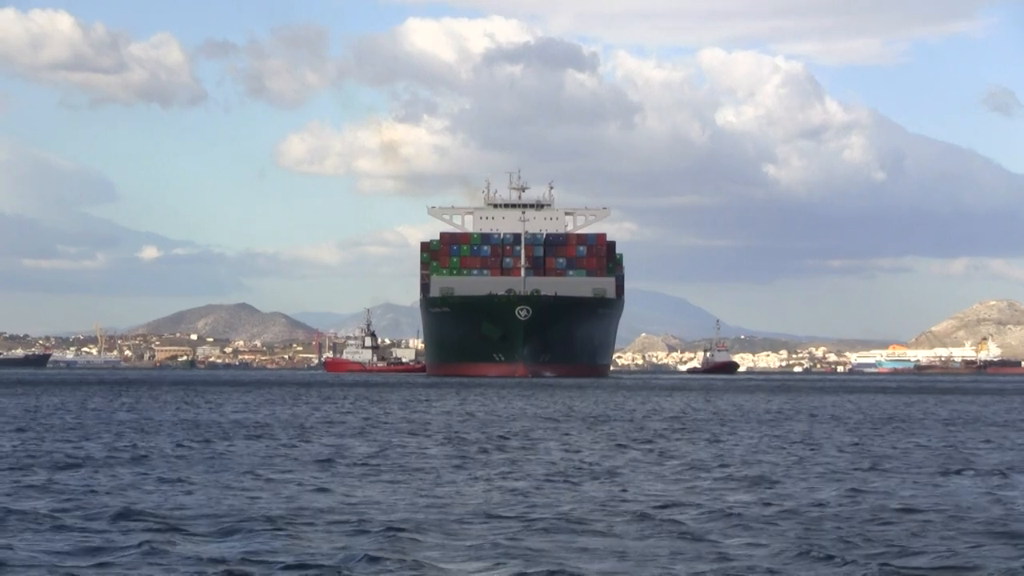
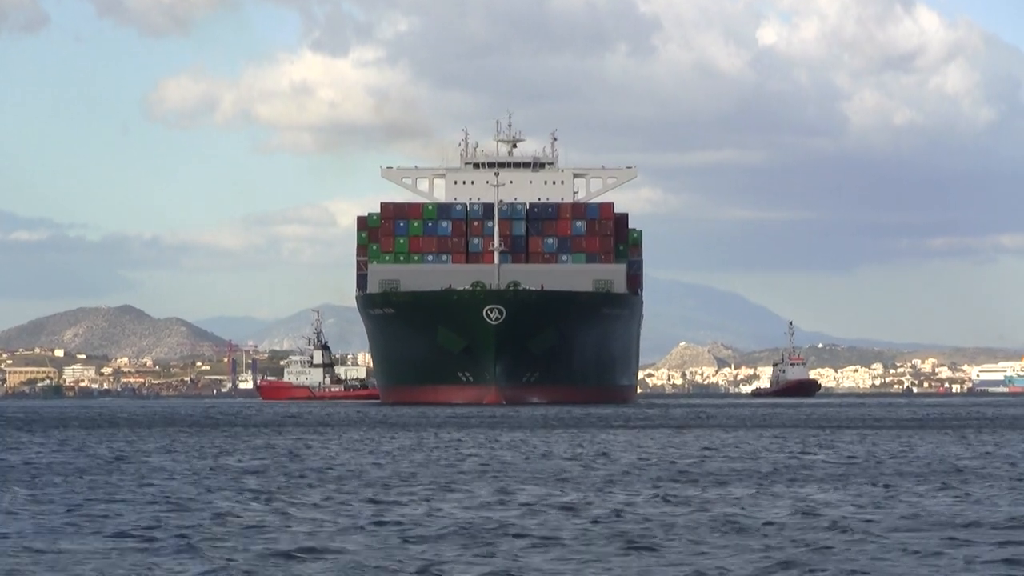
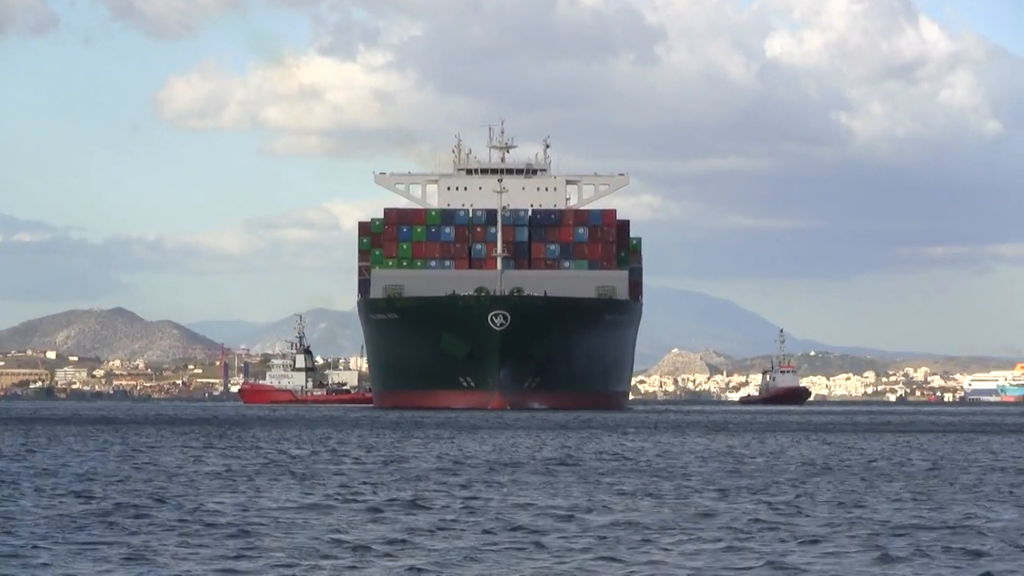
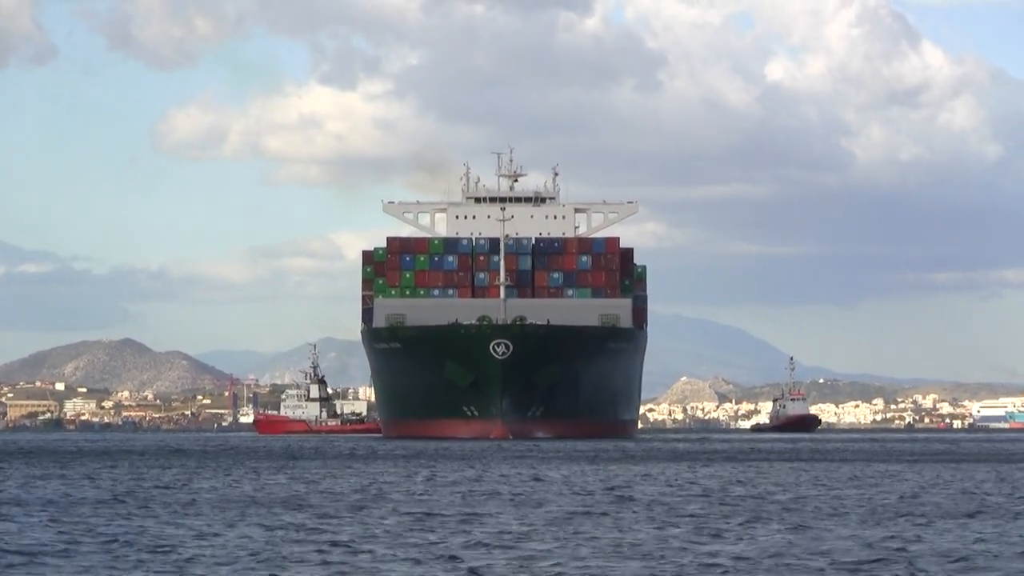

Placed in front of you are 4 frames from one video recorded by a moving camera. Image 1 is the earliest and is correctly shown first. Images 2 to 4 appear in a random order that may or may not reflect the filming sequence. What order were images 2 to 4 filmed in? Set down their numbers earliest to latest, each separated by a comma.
3, 4, 2
